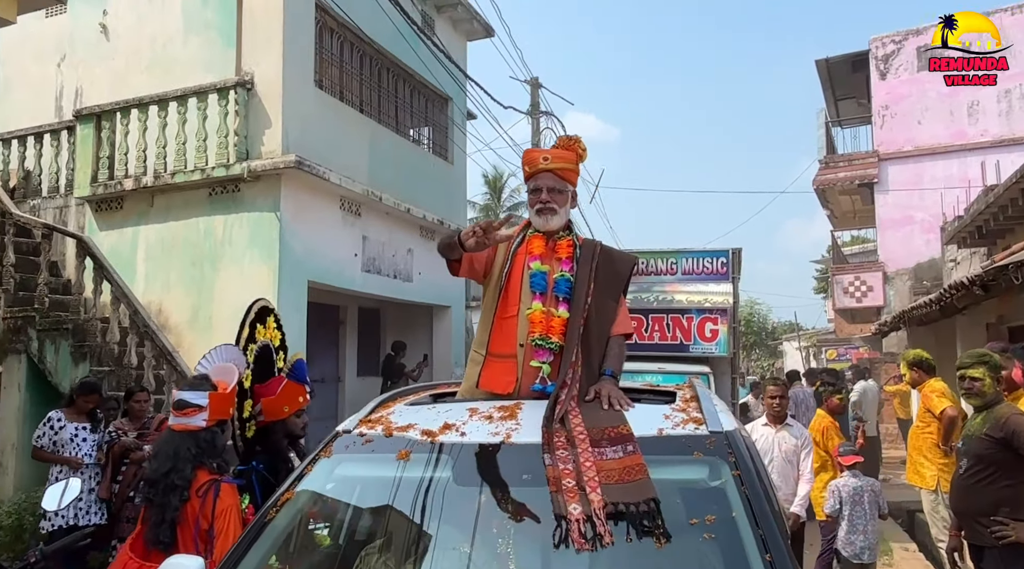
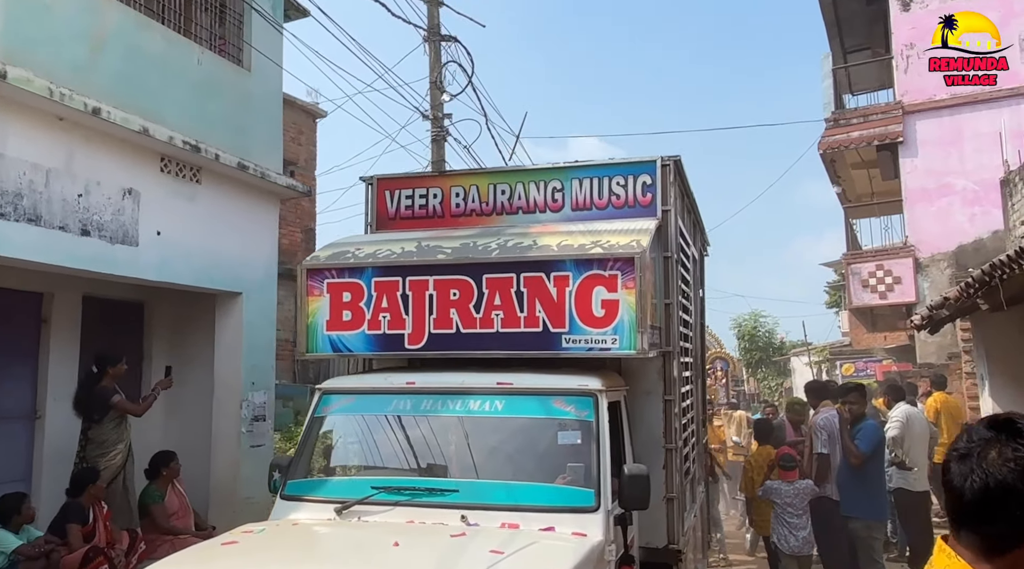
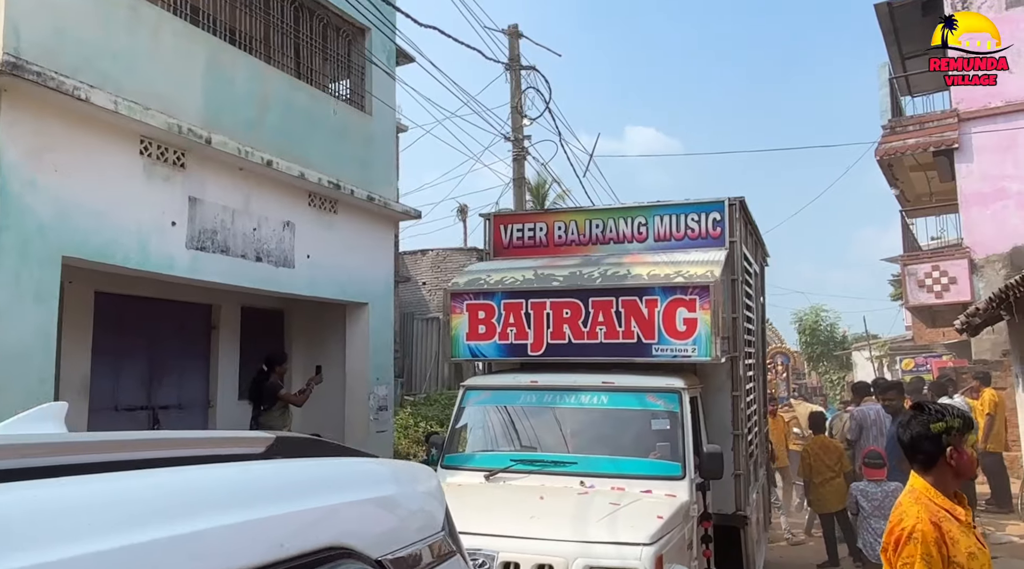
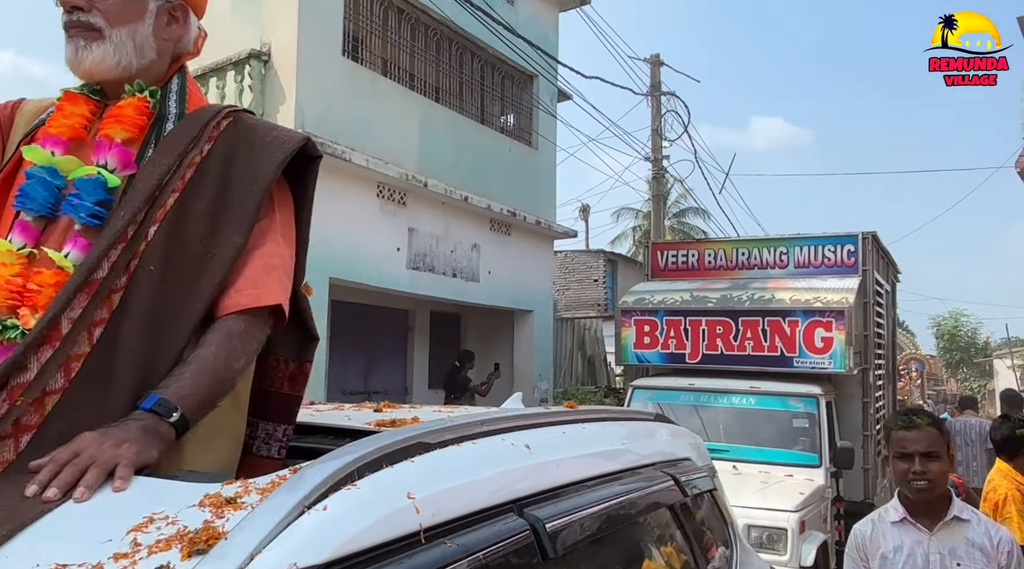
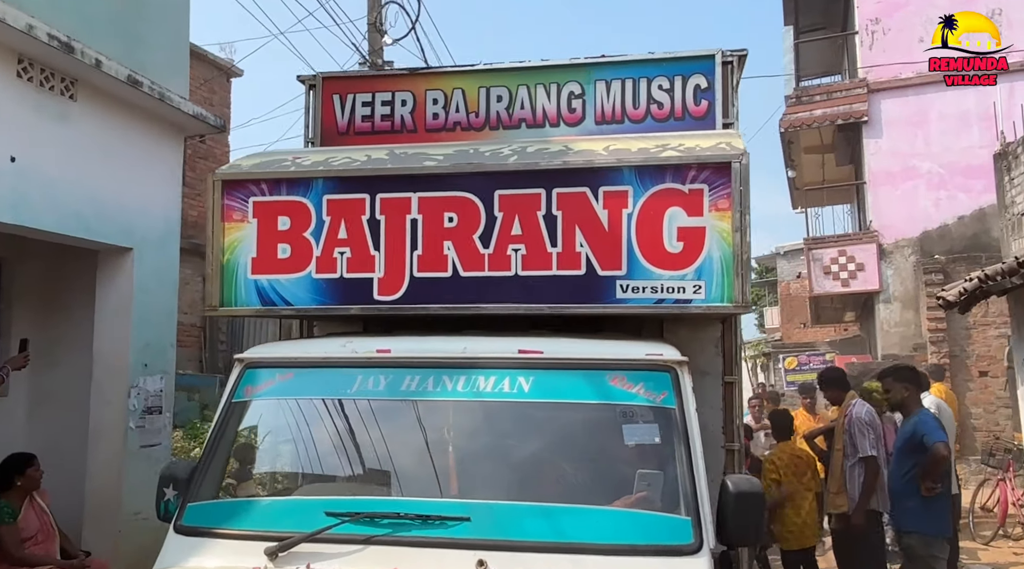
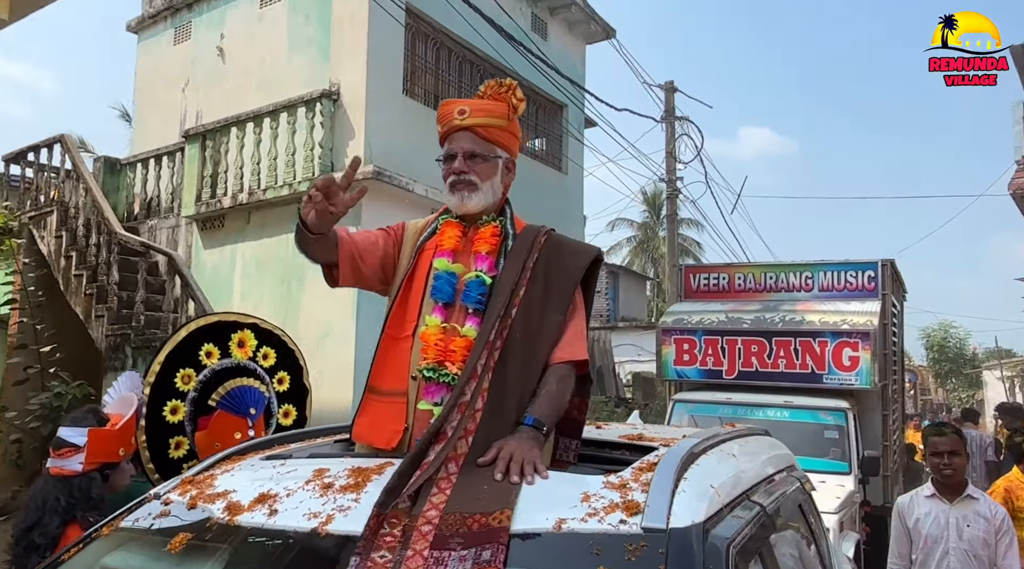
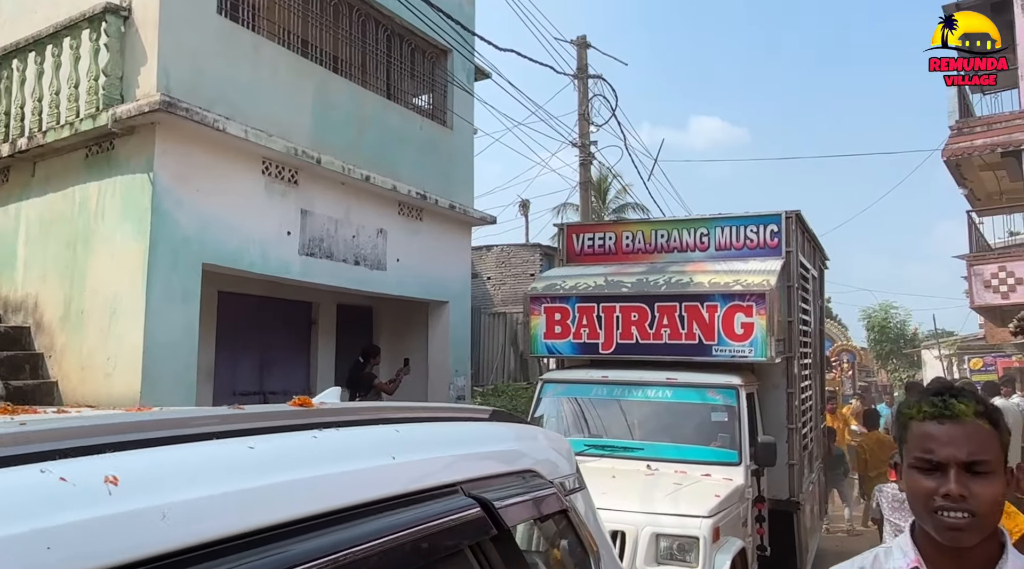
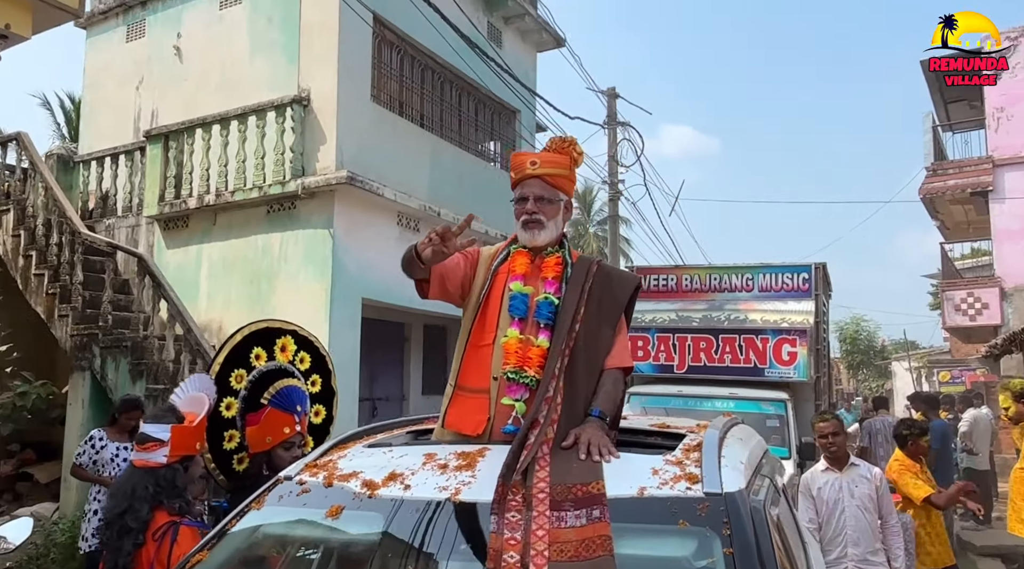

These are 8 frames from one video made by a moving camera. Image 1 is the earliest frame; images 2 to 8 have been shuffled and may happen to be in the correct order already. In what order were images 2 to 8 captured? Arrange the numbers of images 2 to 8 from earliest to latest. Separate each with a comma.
8, 6, 4, 7, 3, 2, 5
